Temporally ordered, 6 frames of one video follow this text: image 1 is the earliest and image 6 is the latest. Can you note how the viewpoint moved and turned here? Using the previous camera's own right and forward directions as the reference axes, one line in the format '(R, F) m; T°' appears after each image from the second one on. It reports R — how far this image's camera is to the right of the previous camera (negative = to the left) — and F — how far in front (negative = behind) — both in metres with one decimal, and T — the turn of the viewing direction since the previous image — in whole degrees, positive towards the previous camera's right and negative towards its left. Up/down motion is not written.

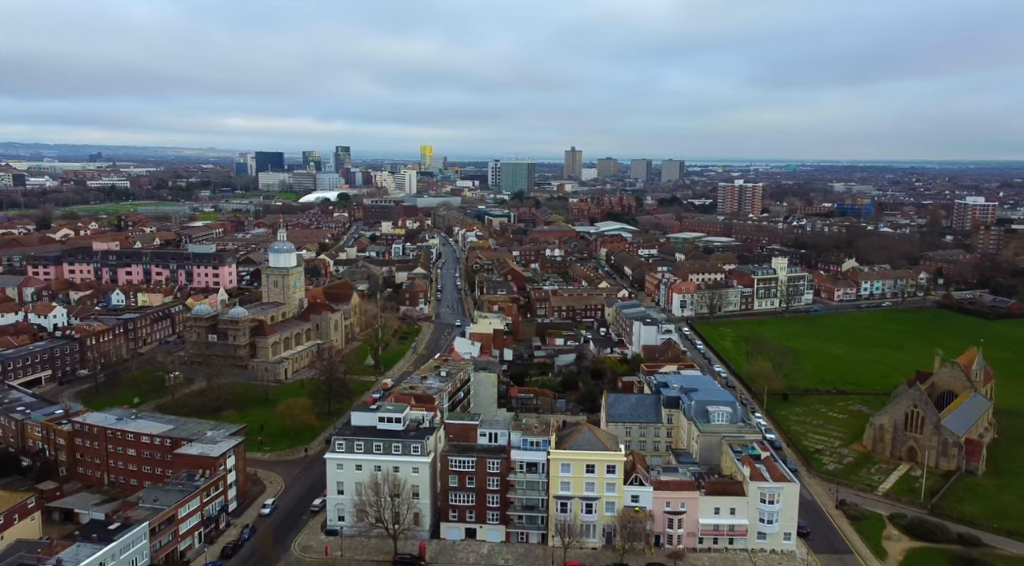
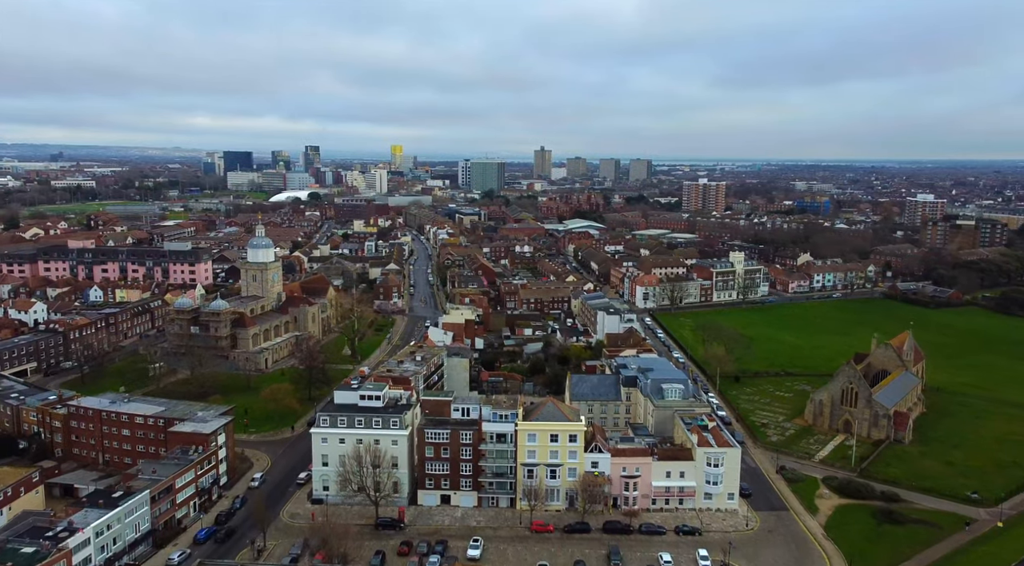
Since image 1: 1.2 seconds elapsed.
(+0.1, -2.4) m; +2°
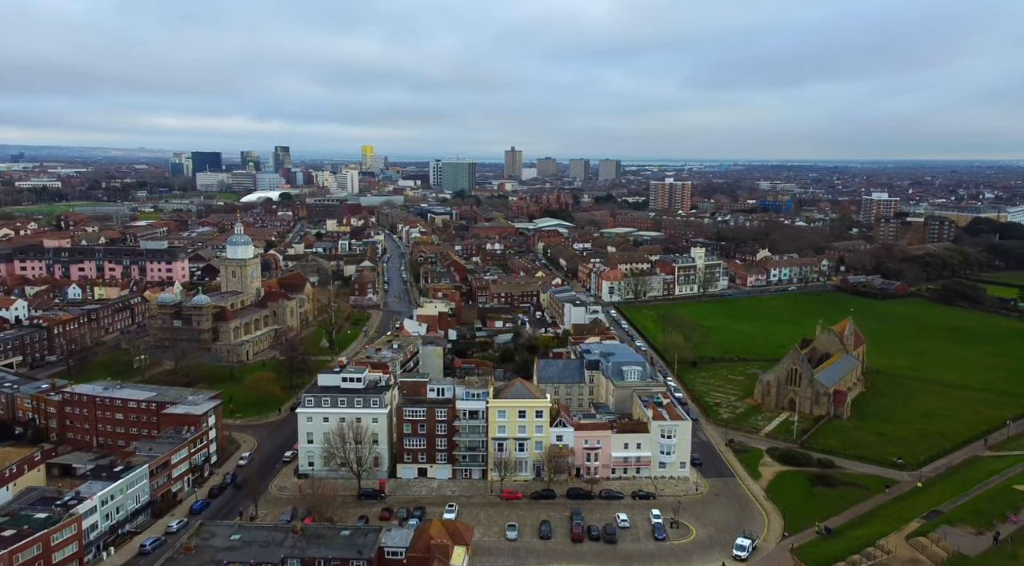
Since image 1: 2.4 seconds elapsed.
(+0.1, -2.4) m; +2°
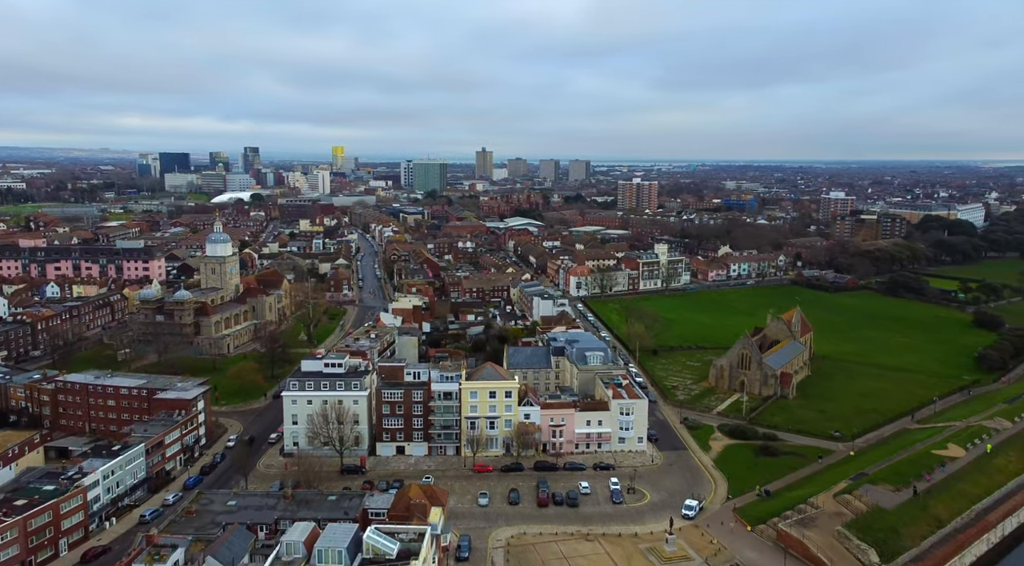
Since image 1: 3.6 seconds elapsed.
(+0.1, -2.5) m; +2°
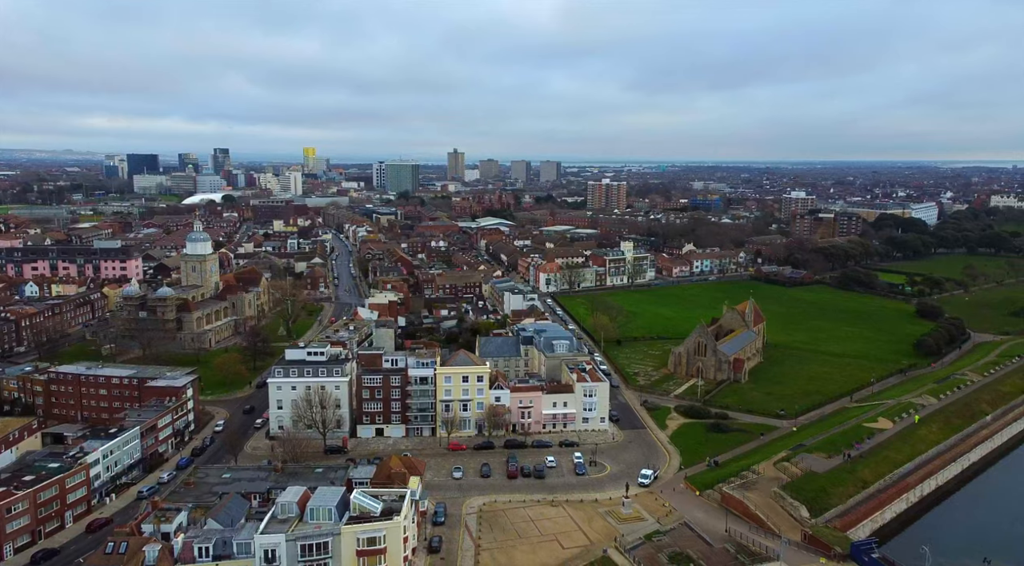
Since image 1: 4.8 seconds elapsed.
(+0.1, -2.5) m; +2°
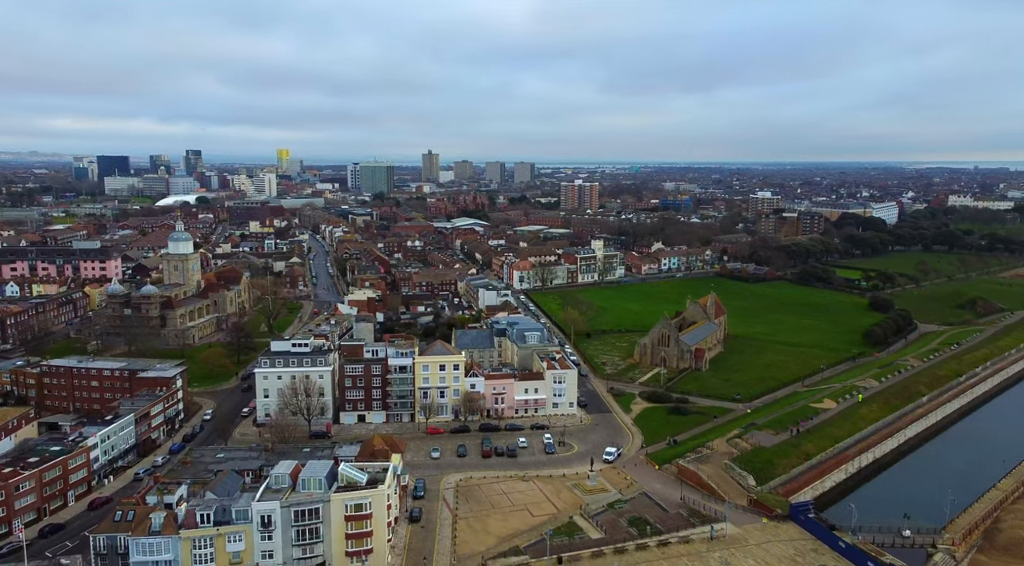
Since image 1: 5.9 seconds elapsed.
(+0.1, -2.3) m; +2°
